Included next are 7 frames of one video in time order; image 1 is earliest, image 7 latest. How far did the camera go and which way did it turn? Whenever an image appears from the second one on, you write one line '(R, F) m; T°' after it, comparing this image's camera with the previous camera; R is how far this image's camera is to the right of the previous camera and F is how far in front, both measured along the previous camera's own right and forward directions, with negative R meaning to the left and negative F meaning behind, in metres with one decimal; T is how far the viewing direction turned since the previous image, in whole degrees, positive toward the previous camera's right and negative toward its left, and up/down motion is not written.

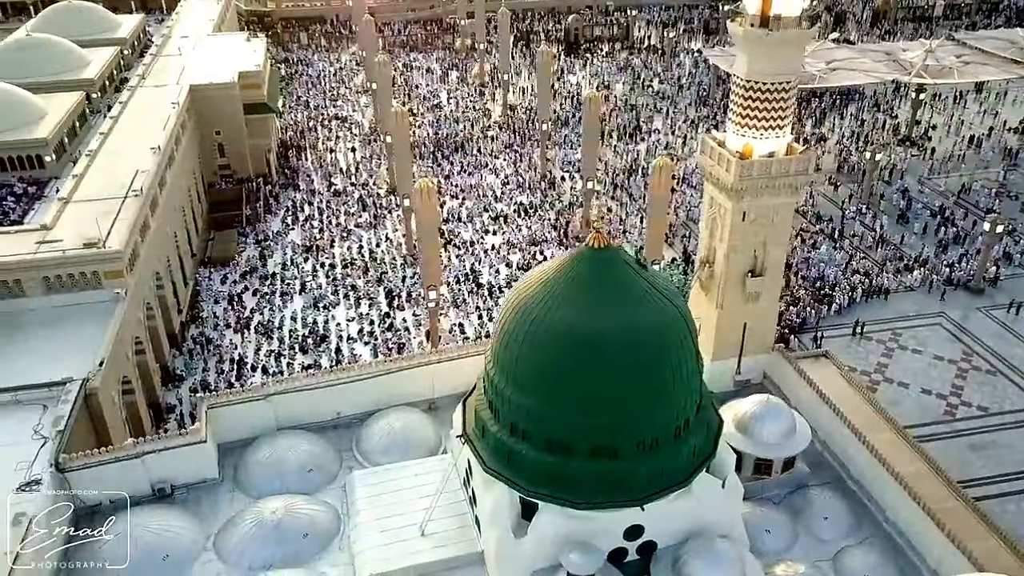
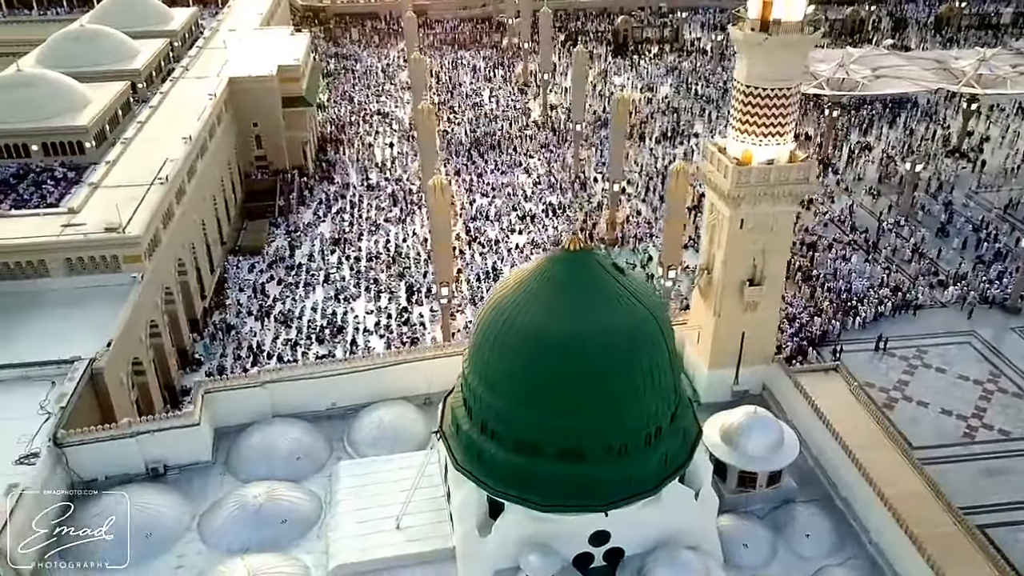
(+1.1, 0.0) m; -4°
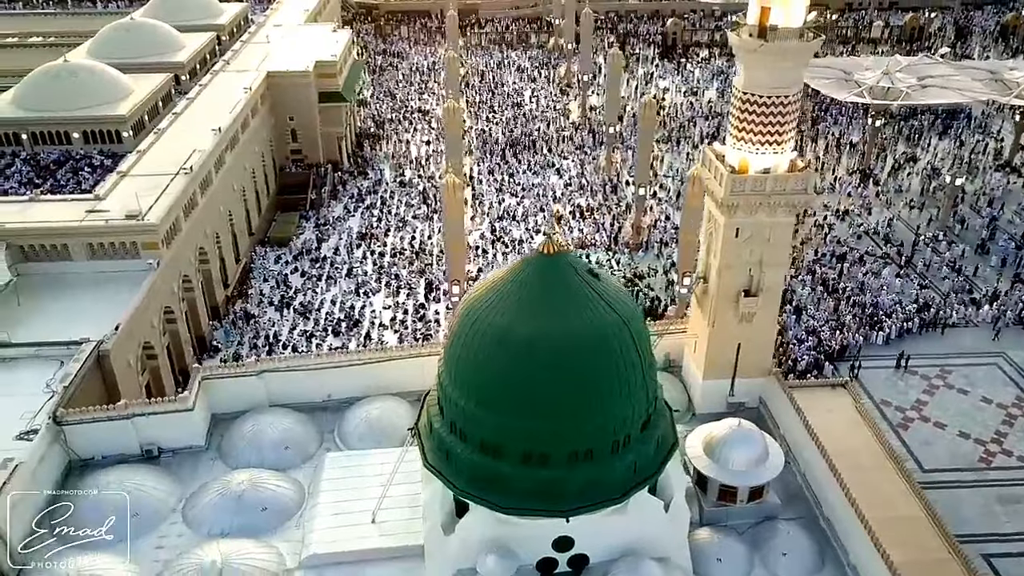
(+1.2, 0.0) m; -4°
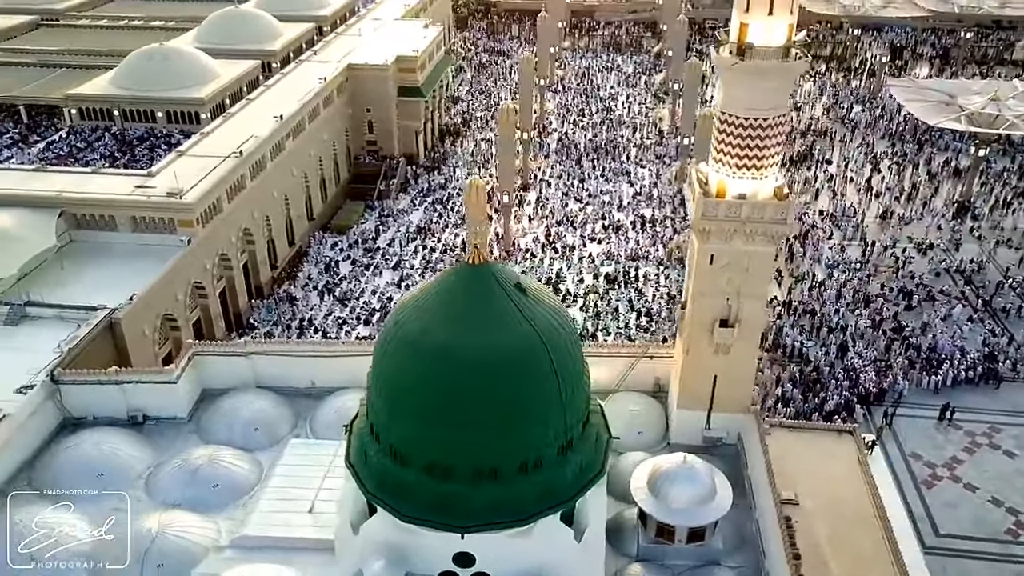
(+2.8, +0.4) m; -9°
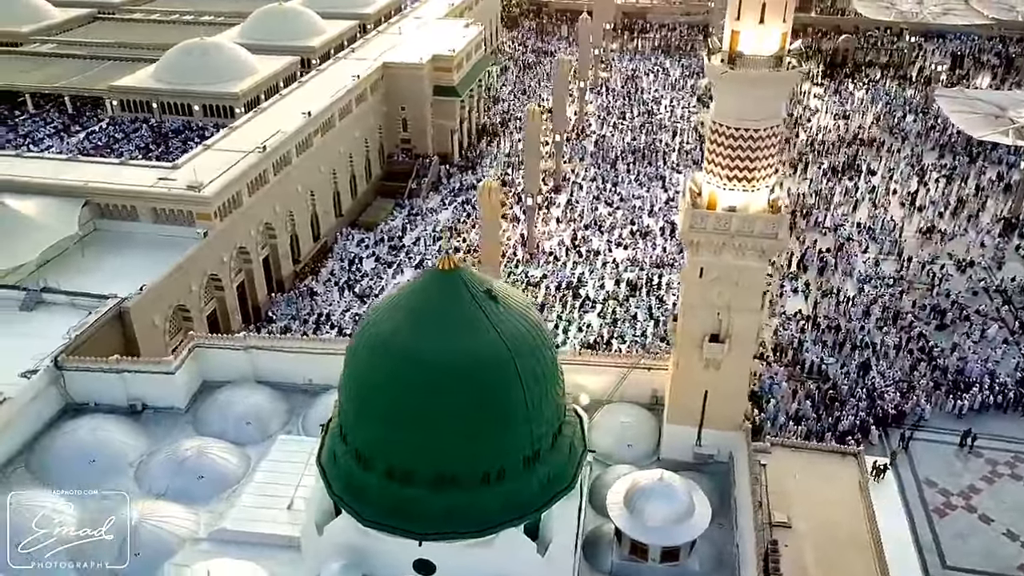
(+1.2, +0.2) m; -4°
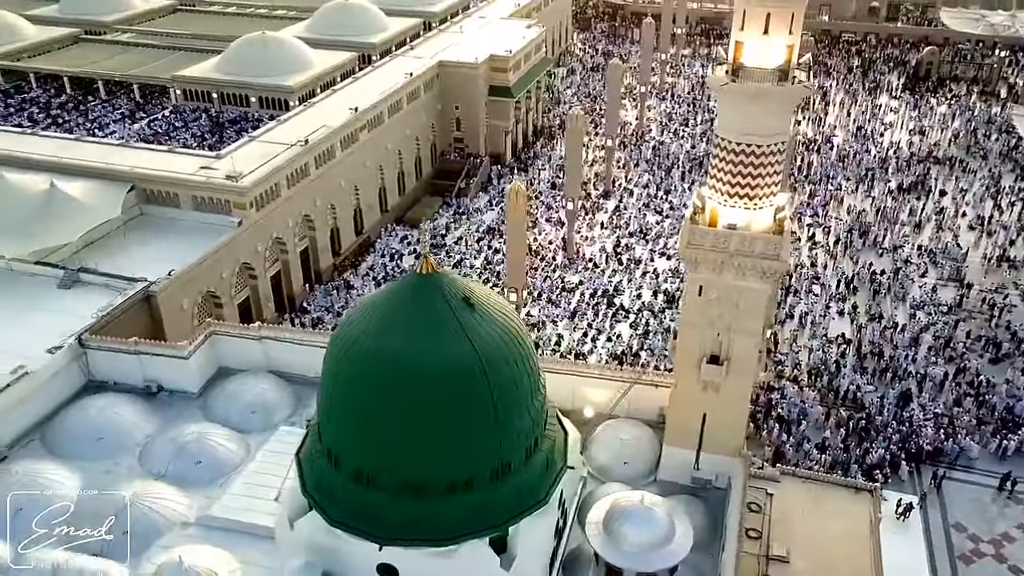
(+1.3, +0.3) m; -5°
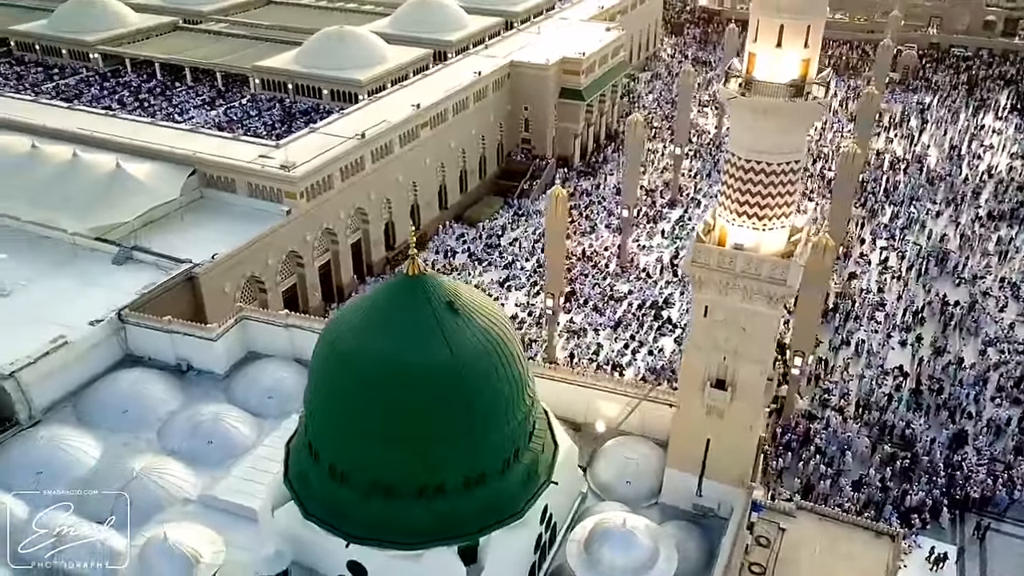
(+1.4, +0.3) m; -6°
